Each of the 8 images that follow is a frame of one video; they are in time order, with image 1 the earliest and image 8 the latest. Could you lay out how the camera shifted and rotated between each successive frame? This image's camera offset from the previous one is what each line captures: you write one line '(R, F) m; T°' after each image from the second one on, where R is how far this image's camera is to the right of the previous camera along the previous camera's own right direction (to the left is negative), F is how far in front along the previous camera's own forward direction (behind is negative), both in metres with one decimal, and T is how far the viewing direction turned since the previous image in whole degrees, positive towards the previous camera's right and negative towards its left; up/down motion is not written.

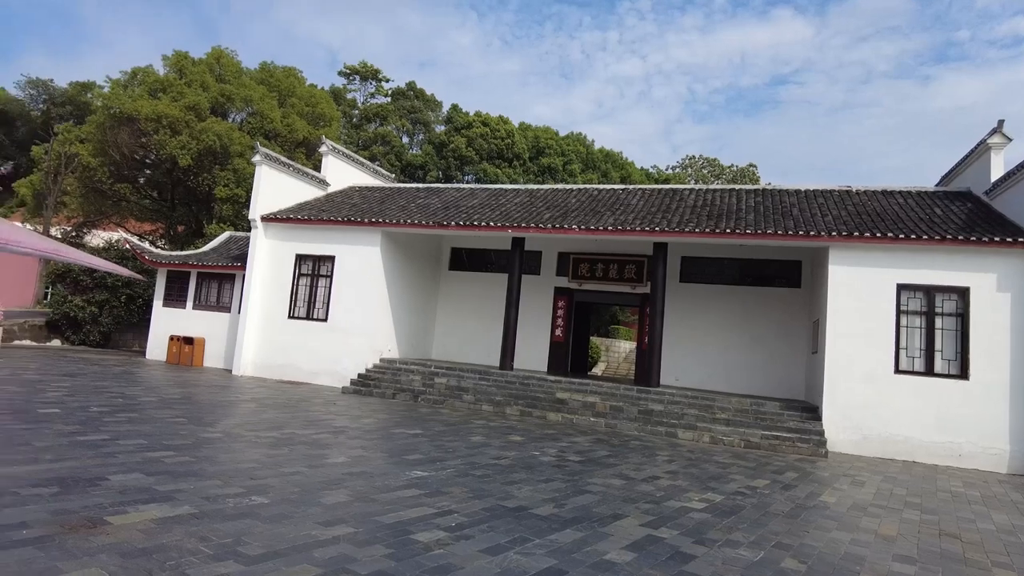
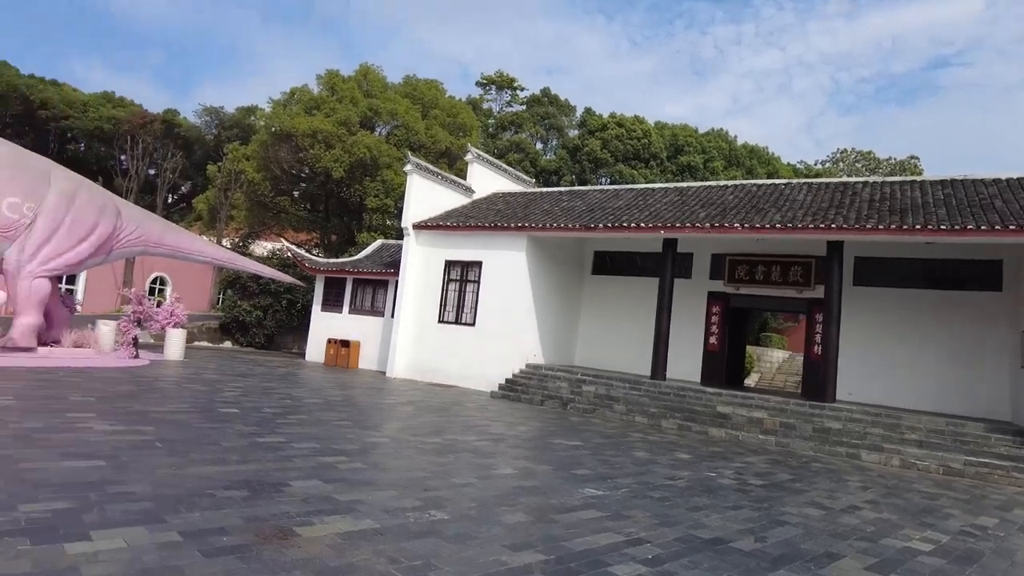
(-0.4, +0.4) m; -11°
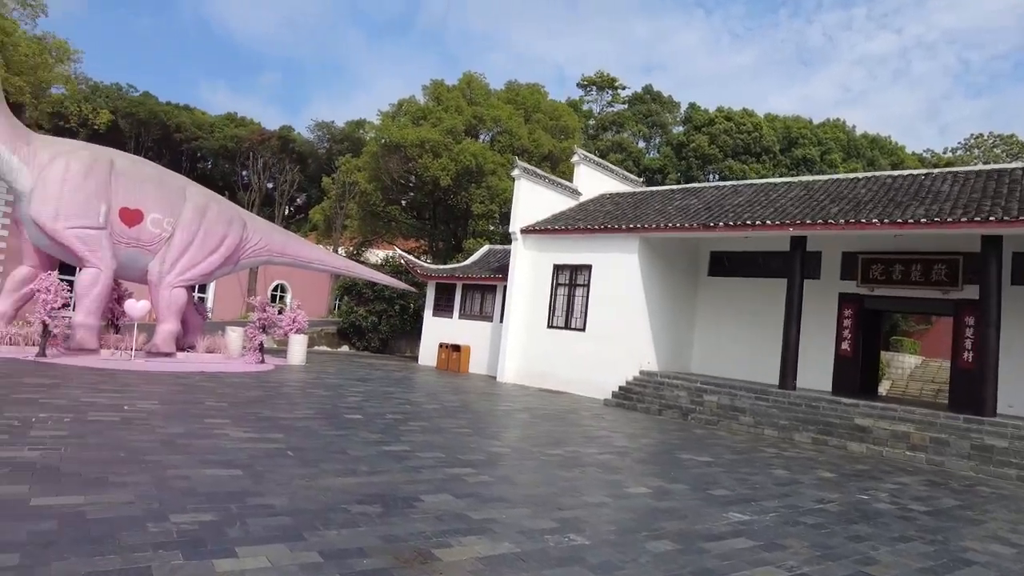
(-0.2, +0.3) m; -9°
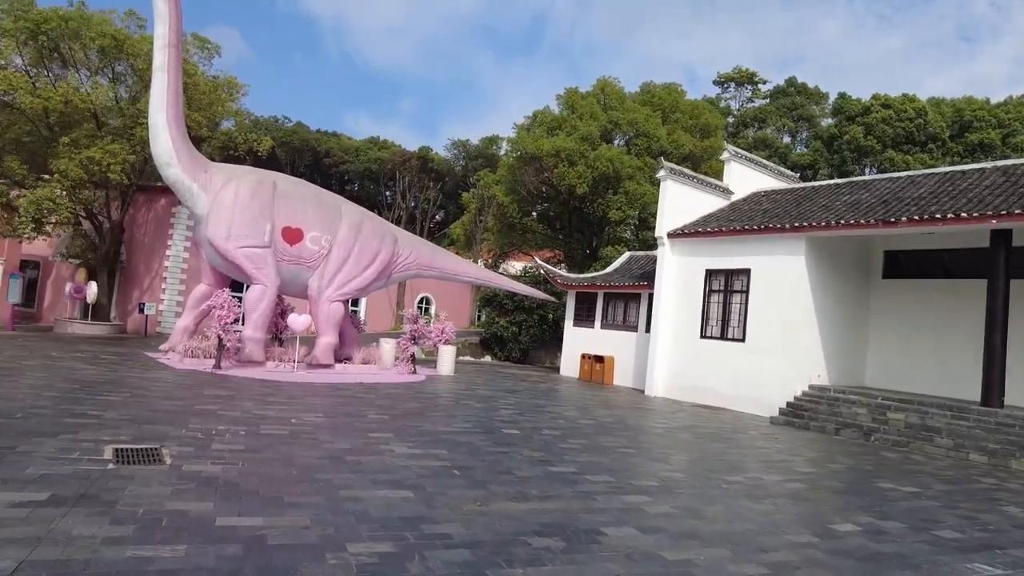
(-0.3, +0.4) m; -11°
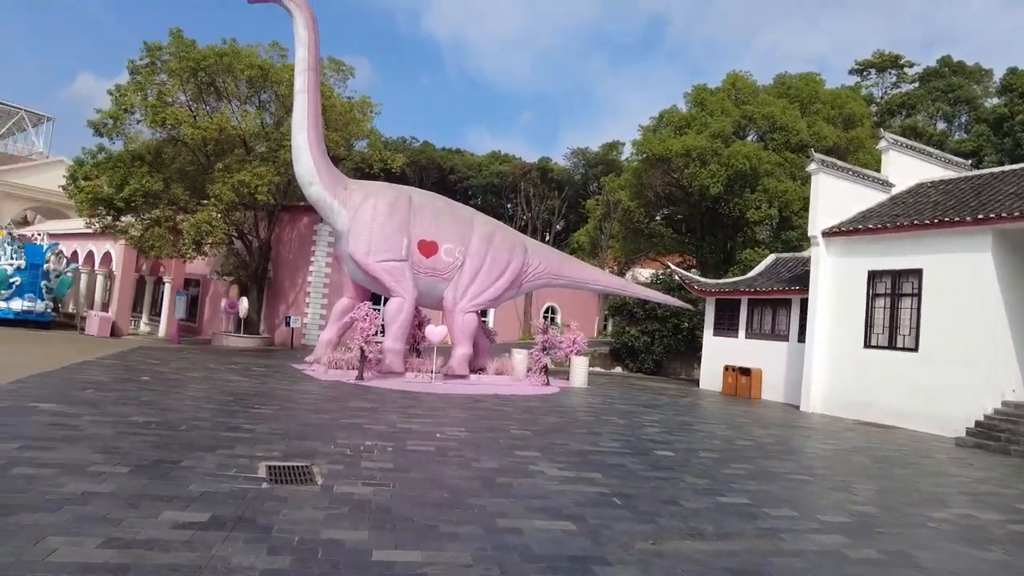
(-0.3, +0.4) m; -10°
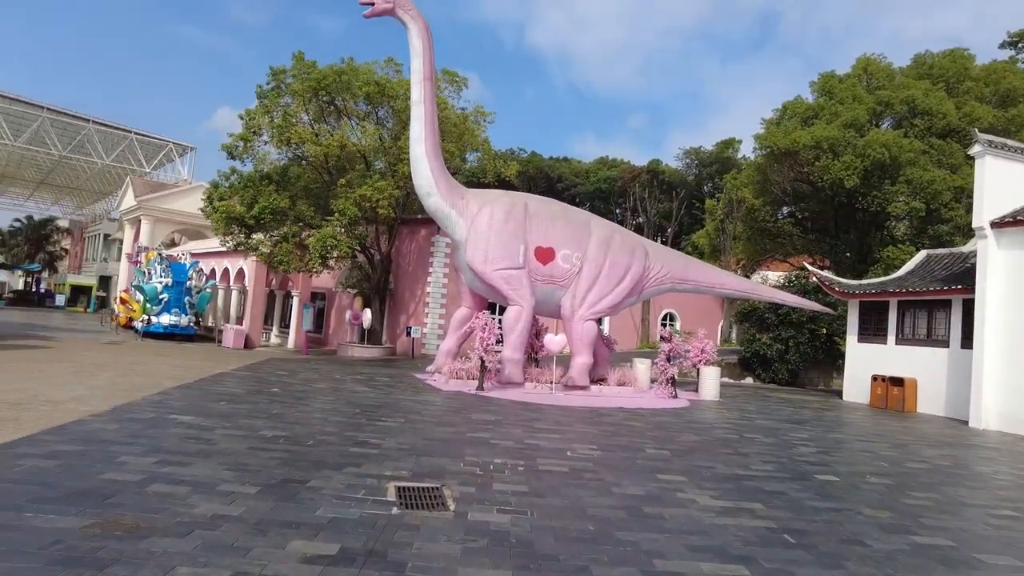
(-0.2, +0.4) m; -9°
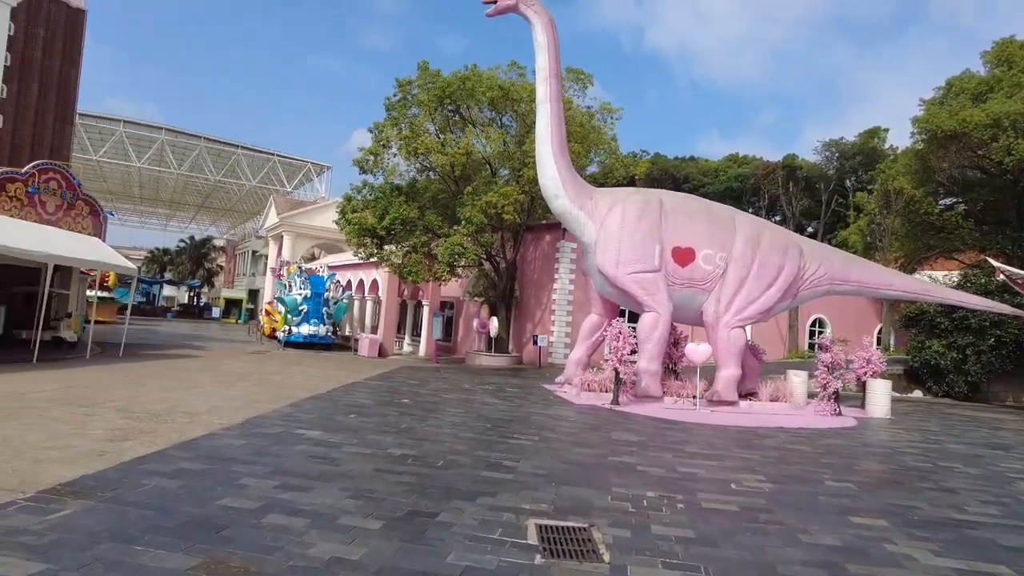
(-0.2, +0.7) m; -11°
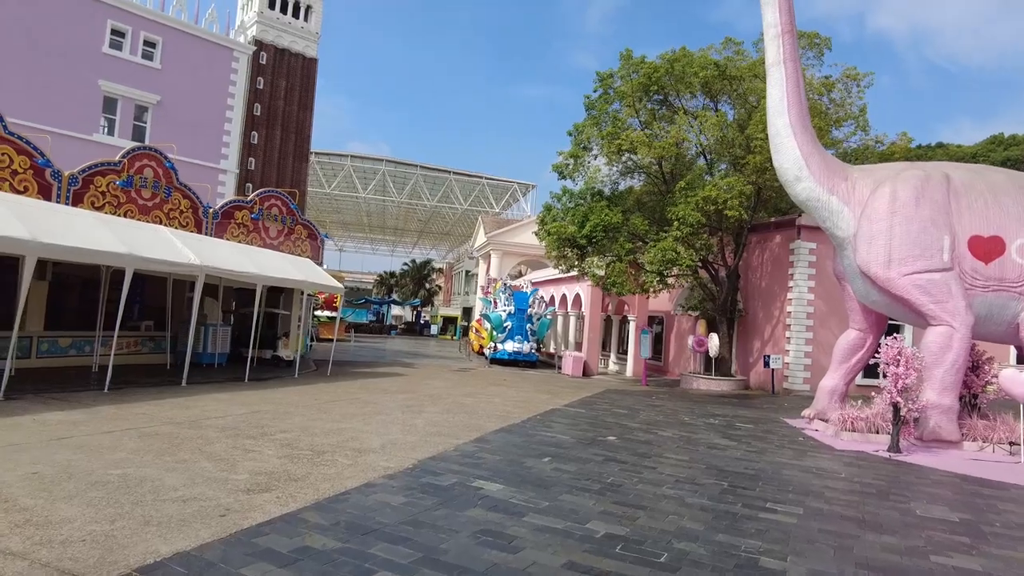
(-0.2, +1.5) m; -18°
